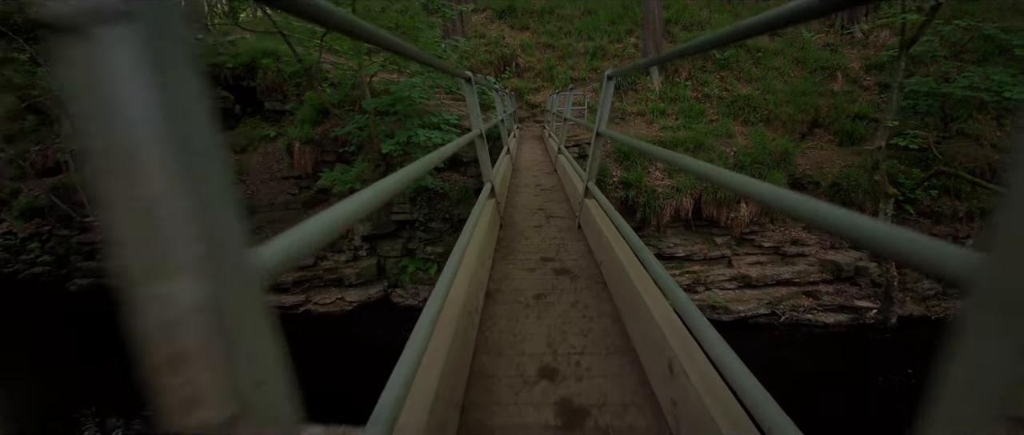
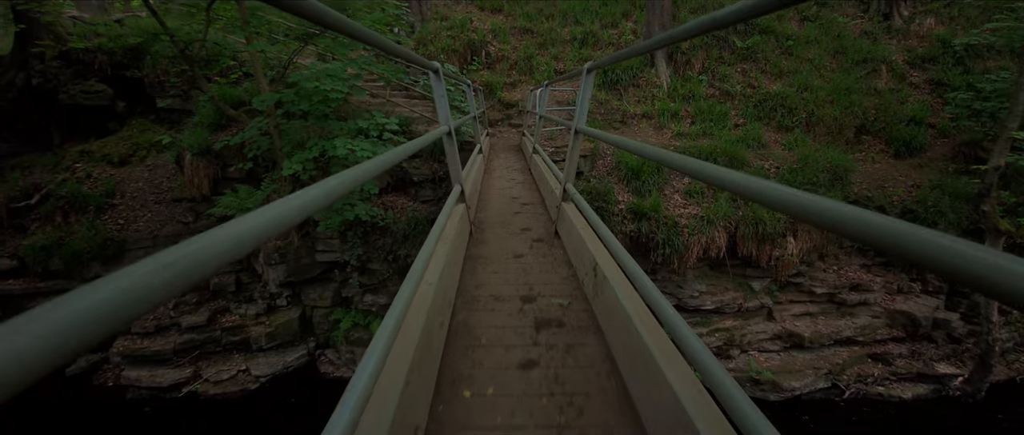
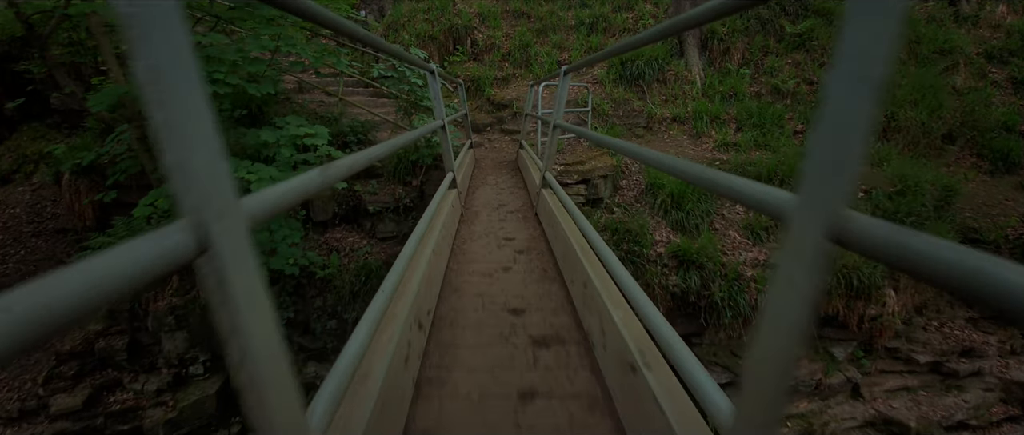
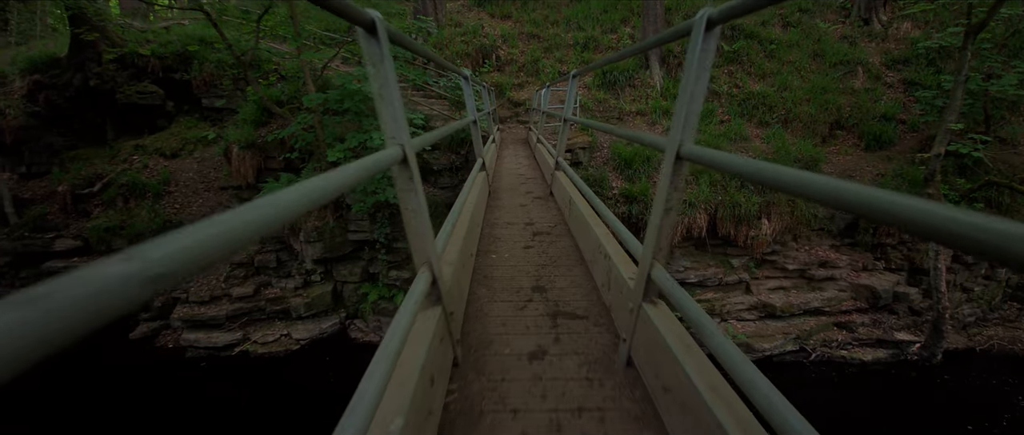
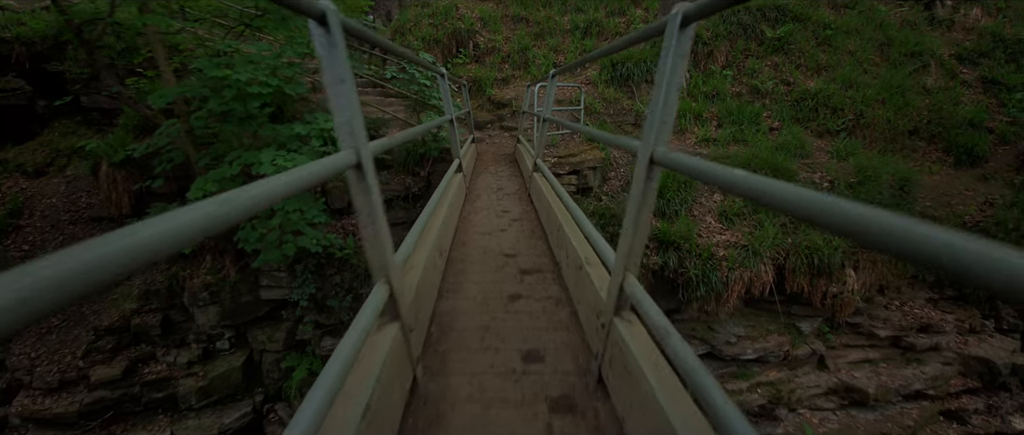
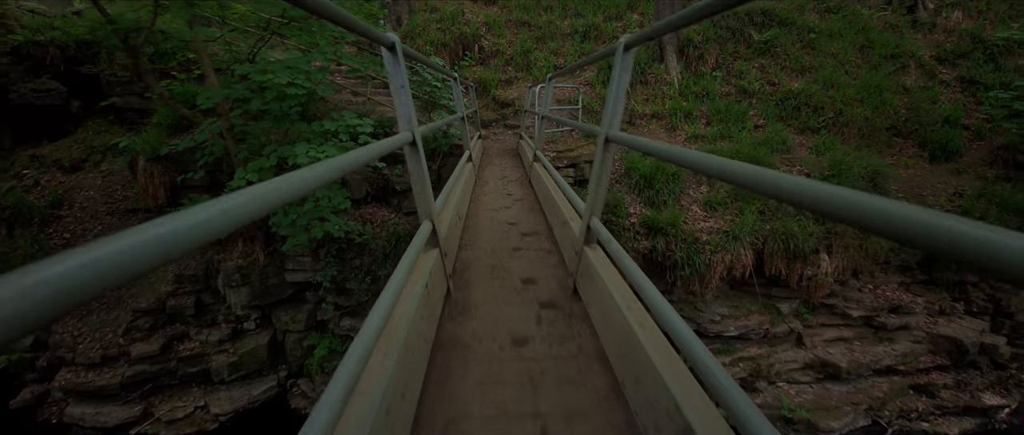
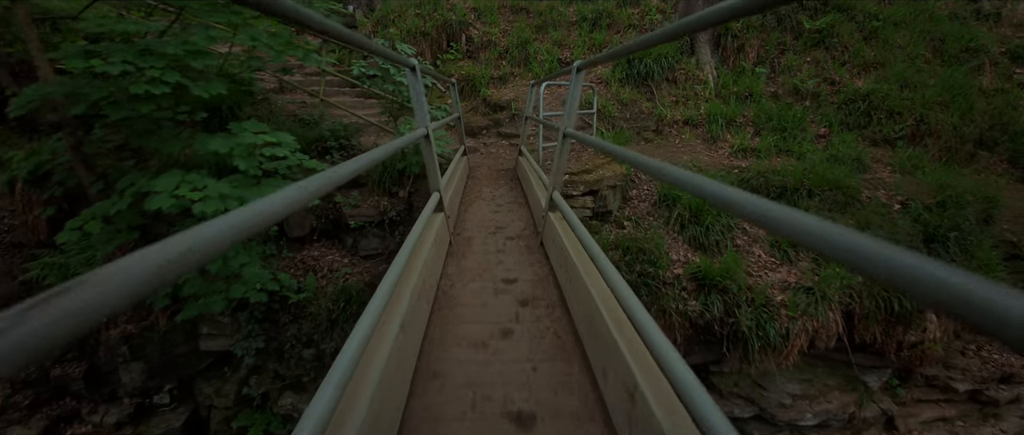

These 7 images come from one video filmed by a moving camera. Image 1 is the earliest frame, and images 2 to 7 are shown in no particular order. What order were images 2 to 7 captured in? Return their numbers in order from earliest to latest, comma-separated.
4, 2, 6, 5, 3, 7
